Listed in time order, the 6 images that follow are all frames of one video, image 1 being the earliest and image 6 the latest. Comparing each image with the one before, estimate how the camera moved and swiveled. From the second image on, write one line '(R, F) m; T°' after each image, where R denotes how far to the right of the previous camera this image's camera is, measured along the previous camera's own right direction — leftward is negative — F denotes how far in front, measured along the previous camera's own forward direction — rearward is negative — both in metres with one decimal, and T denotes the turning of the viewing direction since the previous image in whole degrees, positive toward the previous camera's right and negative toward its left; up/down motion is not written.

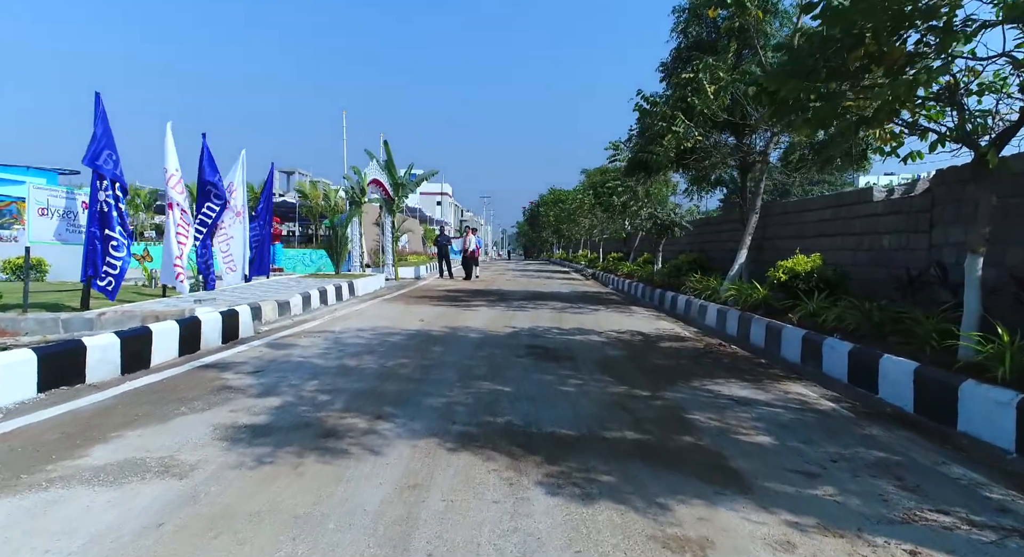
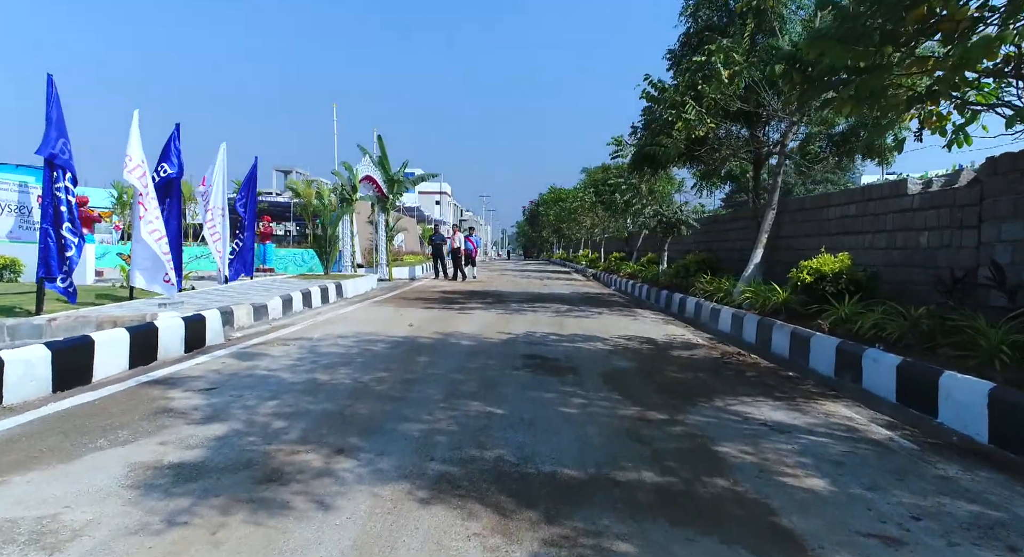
(+0.1, +0.9) m; 0°
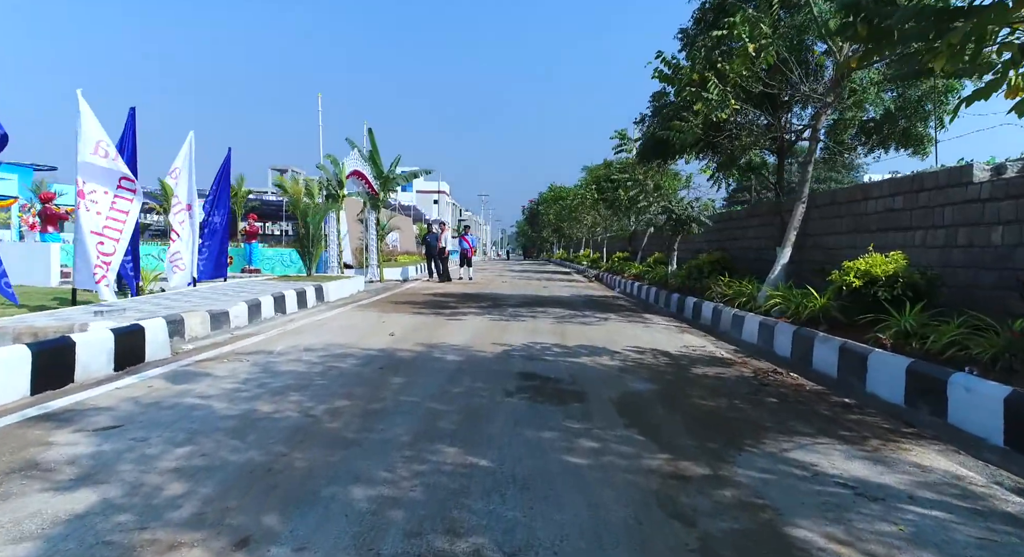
(+0.1, +1.3) m; 0°
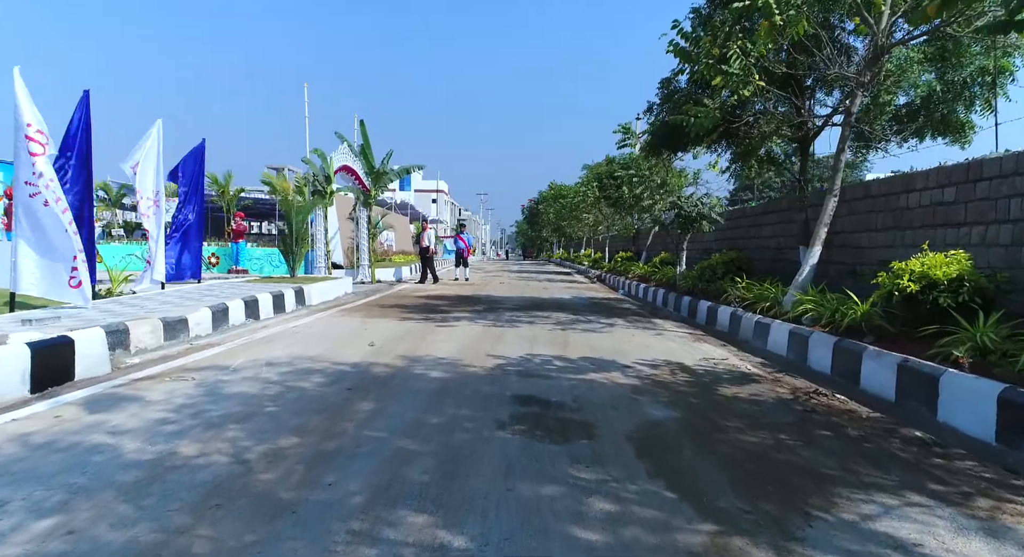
(+0.1, +1.1) m; 0°
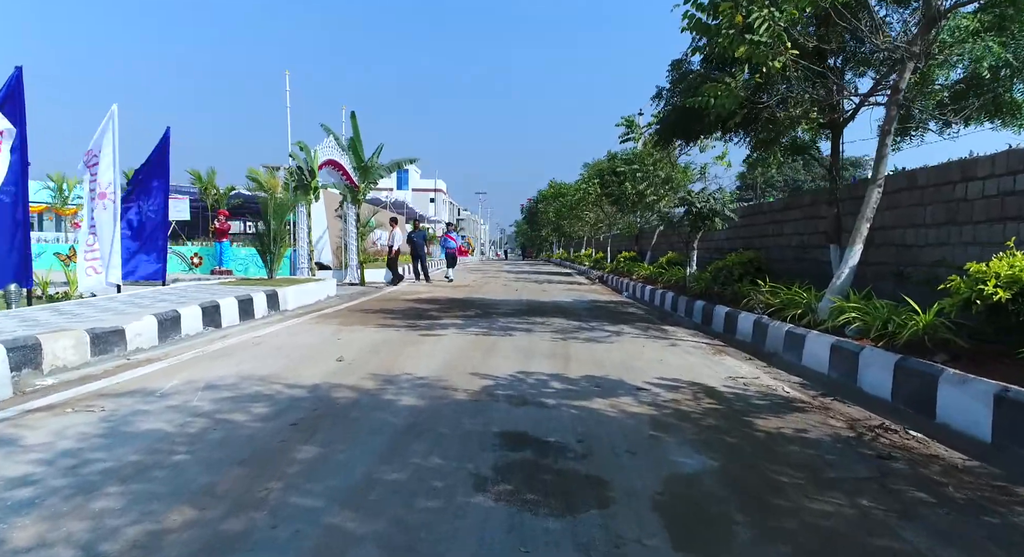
(+0.1, +1.2) m; 0°
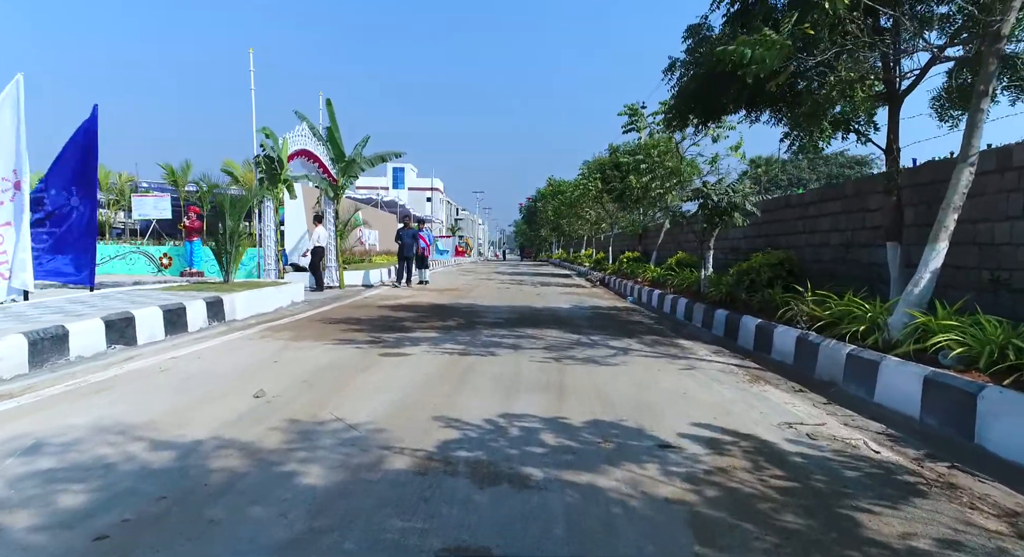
(+0.2, +1.8) m; 0°
